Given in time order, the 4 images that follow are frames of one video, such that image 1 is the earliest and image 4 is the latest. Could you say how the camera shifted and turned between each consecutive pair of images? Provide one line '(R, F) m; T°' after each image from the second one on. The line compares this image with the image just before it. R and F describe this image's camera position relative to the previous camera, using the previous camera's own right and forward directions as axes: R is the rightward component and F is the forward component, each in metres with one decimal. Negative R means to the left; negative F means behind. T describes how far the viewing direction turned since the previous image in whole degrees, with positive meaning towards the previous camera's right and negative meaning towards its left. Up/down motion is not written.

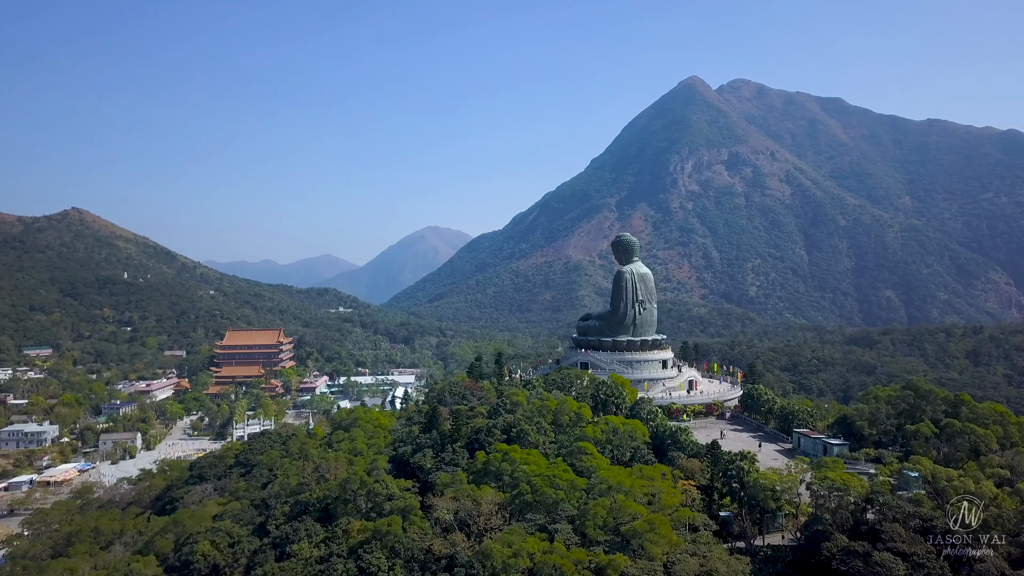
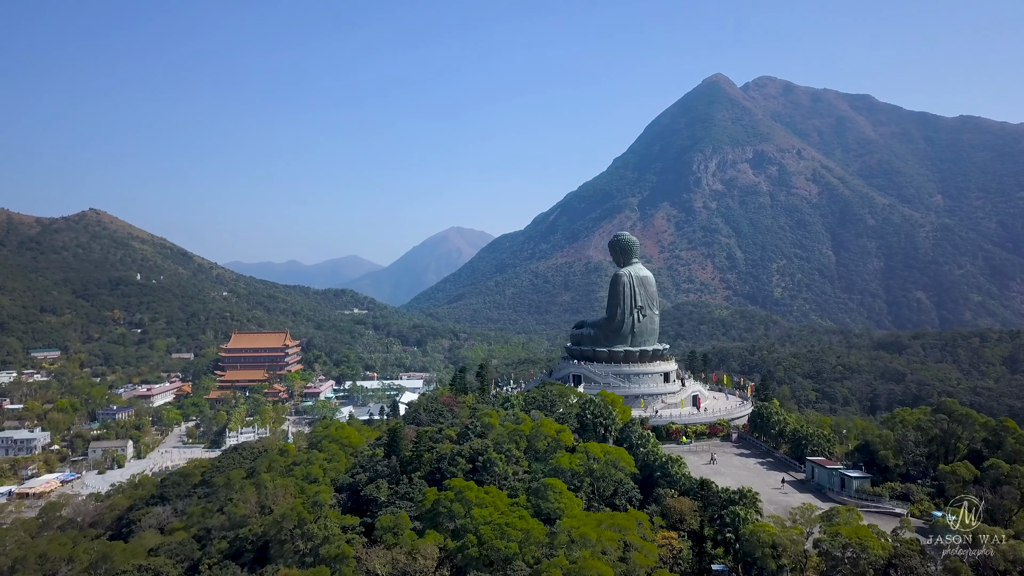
(+1.4, +2.7) m; -2°
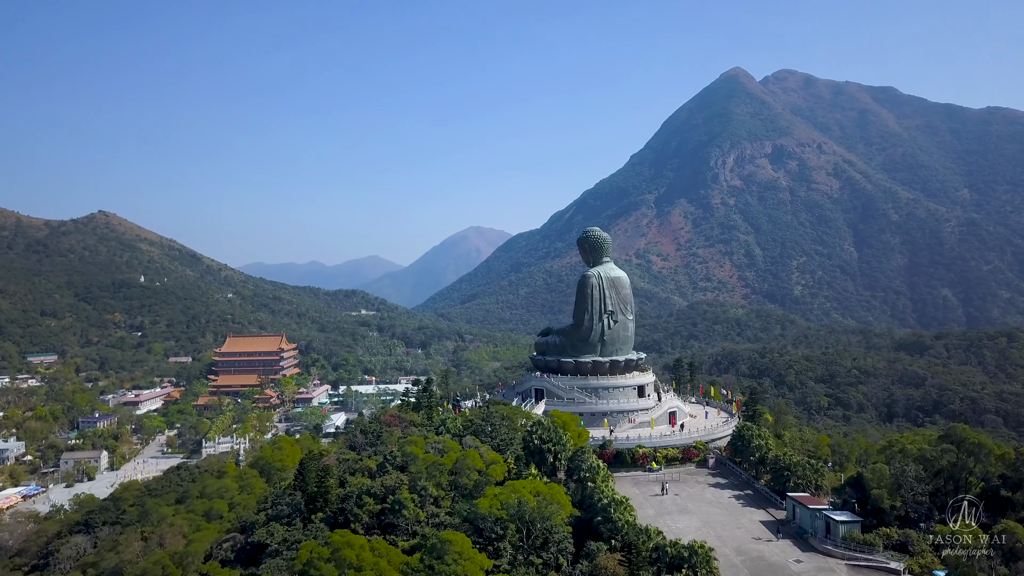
(+2.2, +3.0) m; -2°
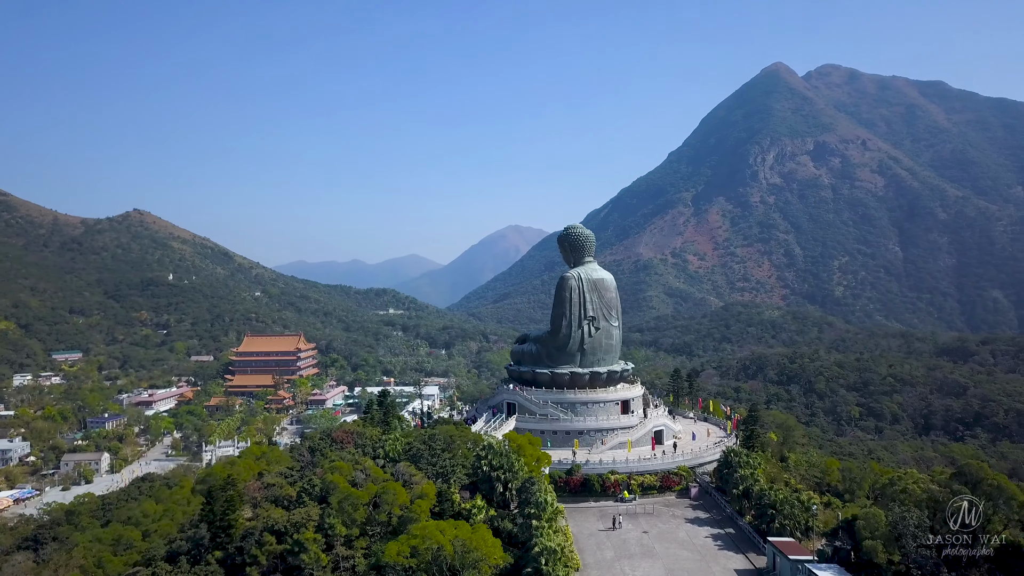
(+2.0, +2.3) m; -3°
